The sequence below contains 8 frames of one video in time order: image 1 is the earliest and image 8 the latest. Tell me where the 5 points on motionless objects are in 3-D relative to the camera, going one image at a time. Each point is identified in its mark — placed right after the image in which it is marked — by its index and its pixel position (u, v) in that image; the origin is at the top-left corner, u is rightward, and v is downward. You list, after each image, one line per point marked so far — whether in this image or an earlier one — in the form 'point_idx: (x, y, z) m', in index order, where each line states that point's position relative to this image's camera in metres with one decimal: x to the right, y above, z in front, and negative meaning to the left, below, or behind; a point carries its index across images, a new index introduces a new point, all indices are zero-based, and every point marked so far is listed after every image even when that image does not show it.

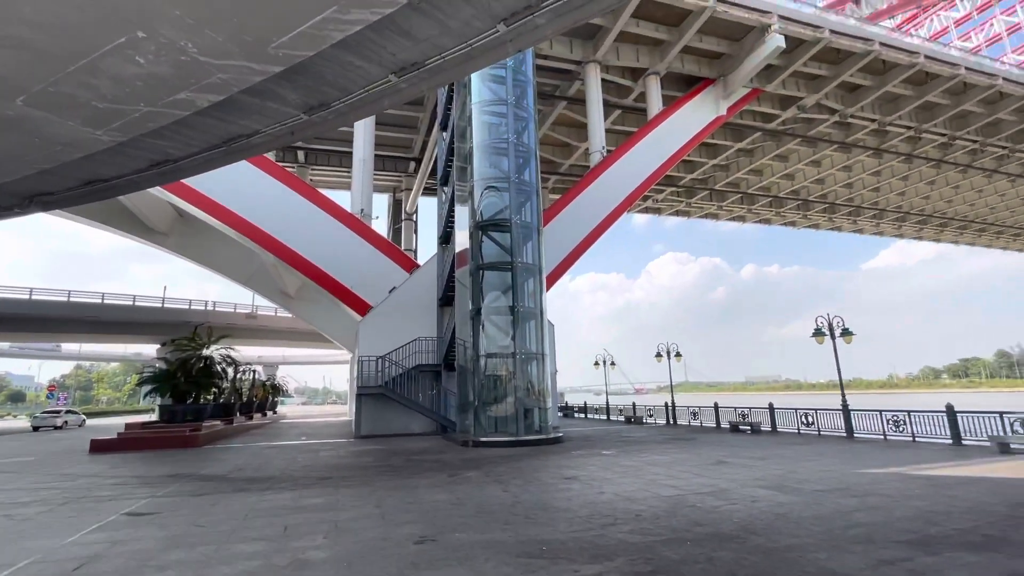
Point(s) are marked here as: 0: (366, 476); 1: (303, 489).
0: (-2.8, -3.6, +9.2) m
1: (-3.5, -3.4, +8.1) m
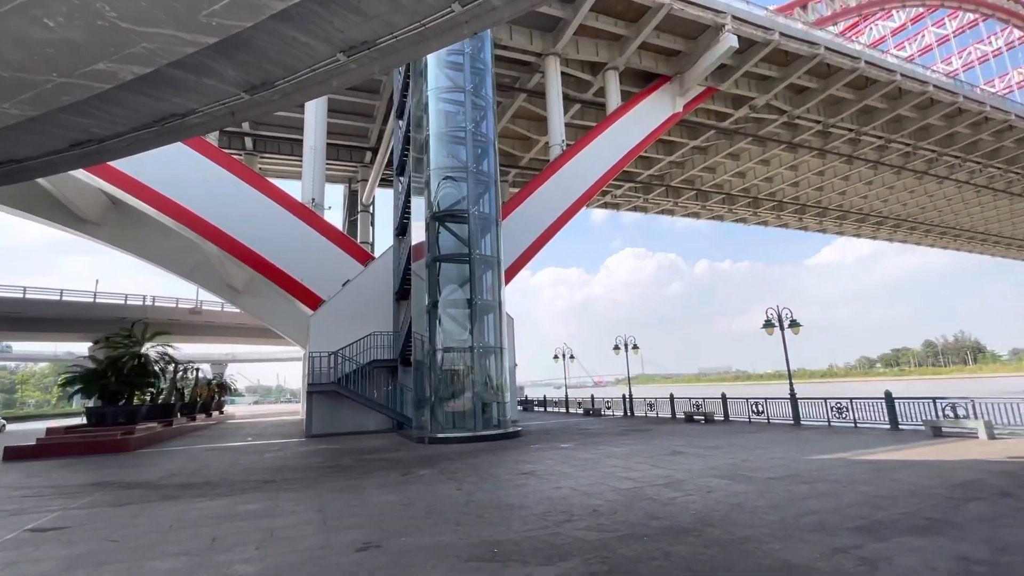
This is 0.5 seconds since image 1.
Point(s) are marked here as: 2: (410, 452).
0: (-3.6, -3.4, +8.7) m
1: (-4.2, -3.2, +7.5) m
2: (-2.6, -4.2, +12.2) m
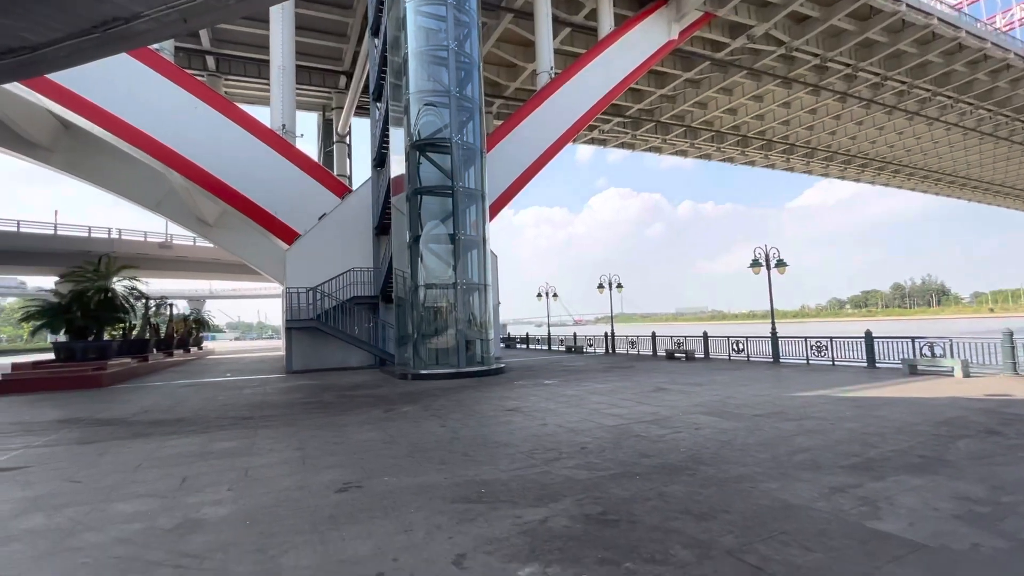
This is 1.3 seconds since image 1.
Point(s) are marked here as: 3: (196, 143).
0: (-3.9, -2.2, +8.5) m
1: (-4.4, -2.1, +7.3) m
2: (-3.0, -2.5, +12.1) m
3: (-12.5, +5.7, +19.2) m
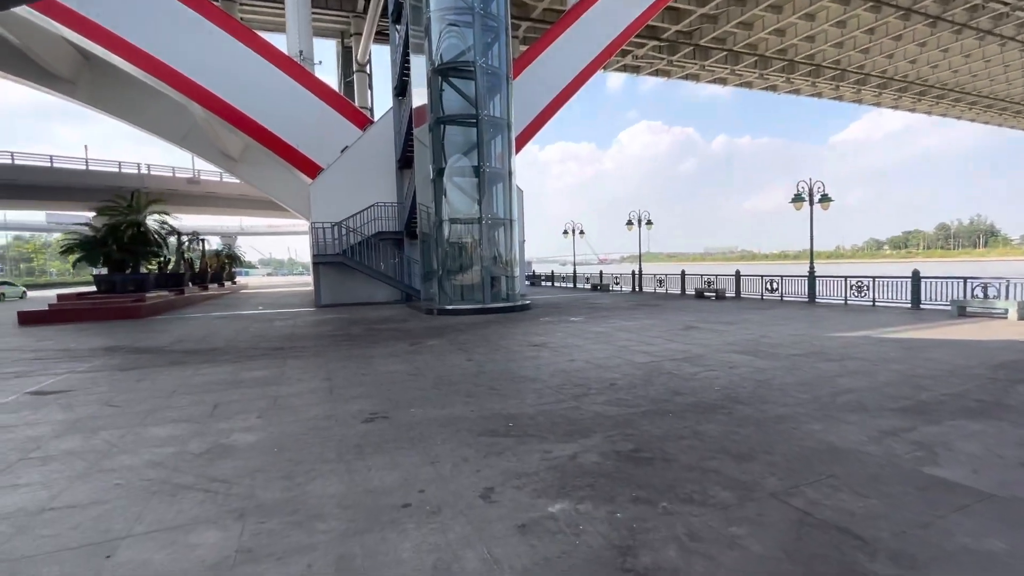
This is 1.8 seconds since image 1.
0: (-3.4, -1.0, +8.6) m
1: (-4.0, -1.1, +7.4) m
2: (-2.3, -0.9, +12.2) m
3: (-11.5, +8.3, +18.6) m
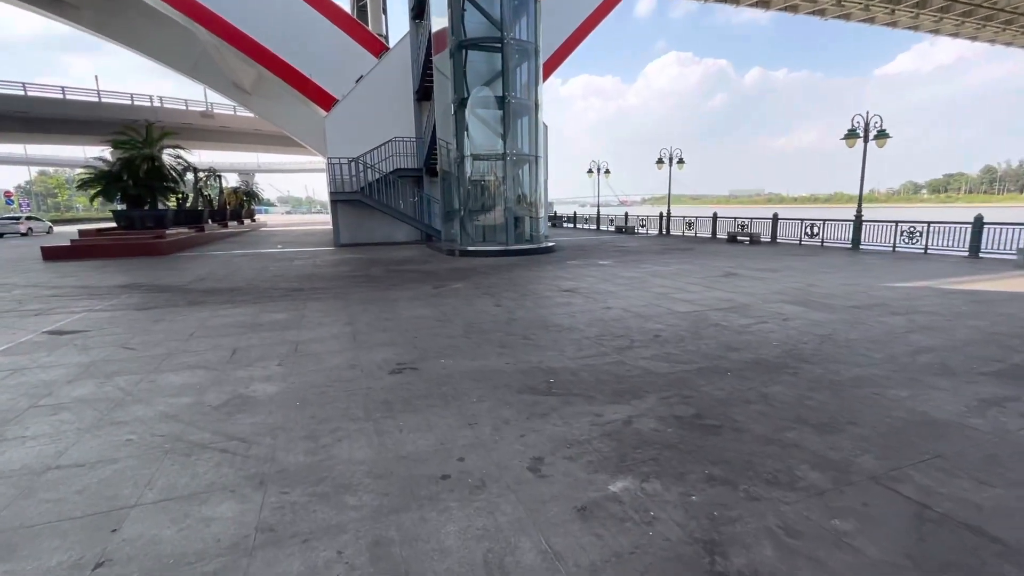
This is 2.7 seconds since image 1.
0: (-2.9, 0.0, +8.3) m
1: (-3.6, -0.2, +7.1) m
2: (-1.7, +0.6, +11.8) m
3: (-10.5, +10.6, +17.4) m
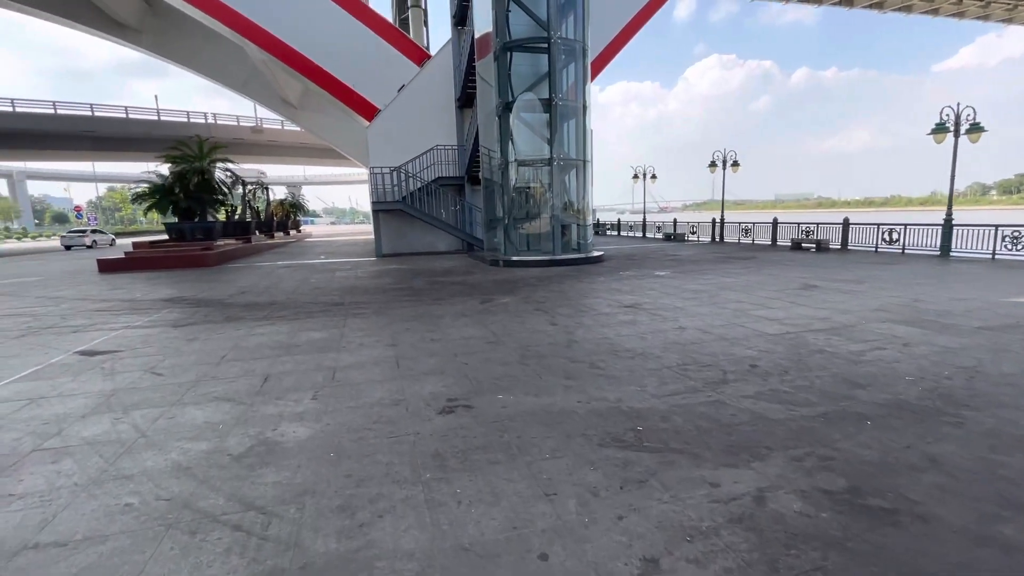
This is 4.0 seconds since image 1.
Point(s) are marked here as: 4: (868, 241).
0: (-2.1, -0.2, +7.8) m
1: (-2.8, -0.4, +6.7) m
2: (-0.6, +0.3, +11.2) m
3: (-8.9, +10.3, +17.7) m
4: (+10.8, +1.4, +14.7) m
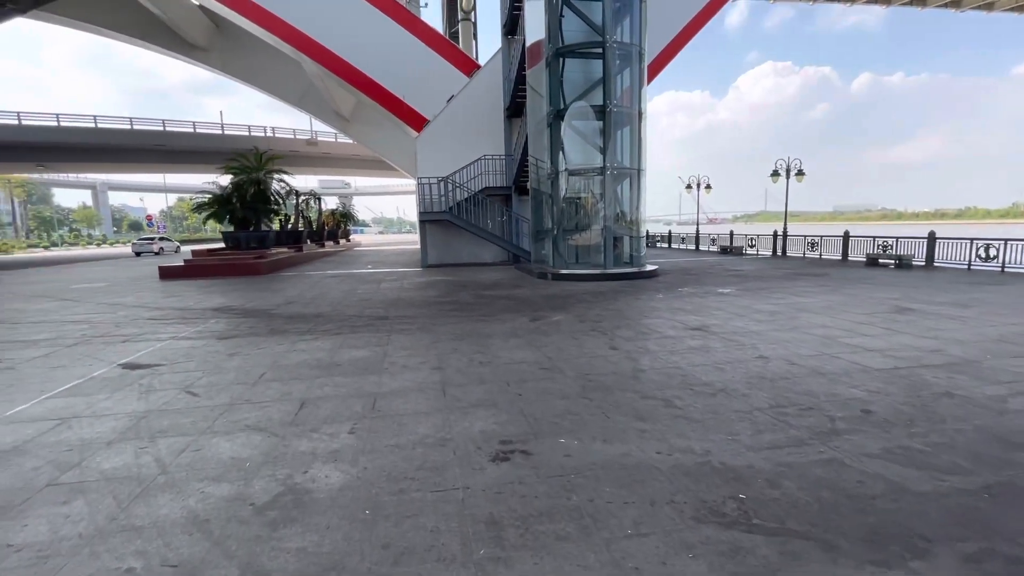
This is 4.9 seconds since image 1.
0: (-1.3, -0.4, +7.4) m
1: (-2.1, -0.6, +6.4) m
2: (+0.5, 0.0, +10.7) m
3: (-7.1, +9.9, +18.1) m
4: (+12.2, +0.8, +13.2) m
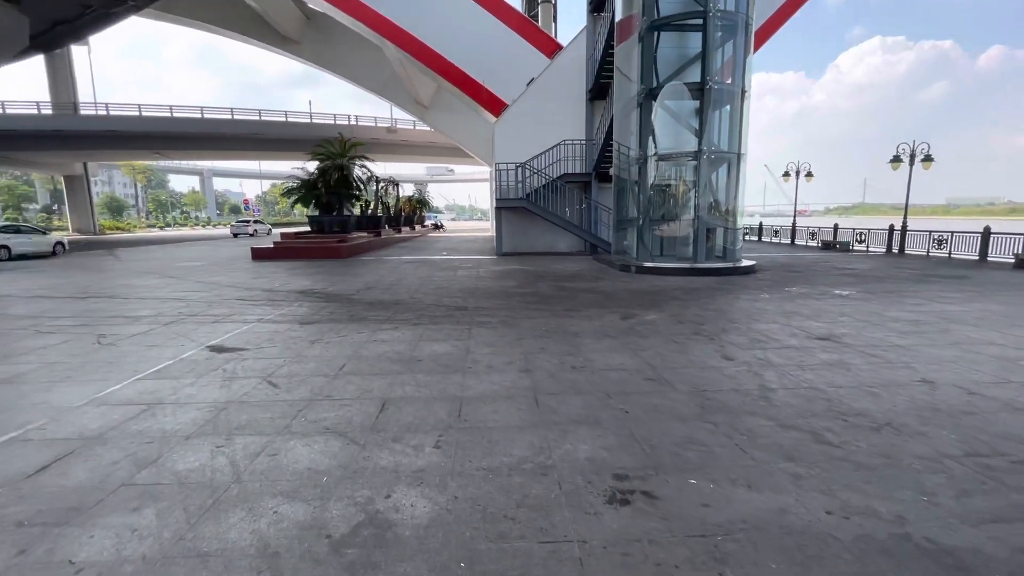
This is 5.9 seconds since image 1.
0: (0.0, -0.3, +7.0) m
1: (-1.0, -0.4, +6.1) m
2: (+2.2, +0.1, +10.0) m
3: (-3.9, +10.5, +18.1) m
4: (+14.2, +0.6, +10.8) m
